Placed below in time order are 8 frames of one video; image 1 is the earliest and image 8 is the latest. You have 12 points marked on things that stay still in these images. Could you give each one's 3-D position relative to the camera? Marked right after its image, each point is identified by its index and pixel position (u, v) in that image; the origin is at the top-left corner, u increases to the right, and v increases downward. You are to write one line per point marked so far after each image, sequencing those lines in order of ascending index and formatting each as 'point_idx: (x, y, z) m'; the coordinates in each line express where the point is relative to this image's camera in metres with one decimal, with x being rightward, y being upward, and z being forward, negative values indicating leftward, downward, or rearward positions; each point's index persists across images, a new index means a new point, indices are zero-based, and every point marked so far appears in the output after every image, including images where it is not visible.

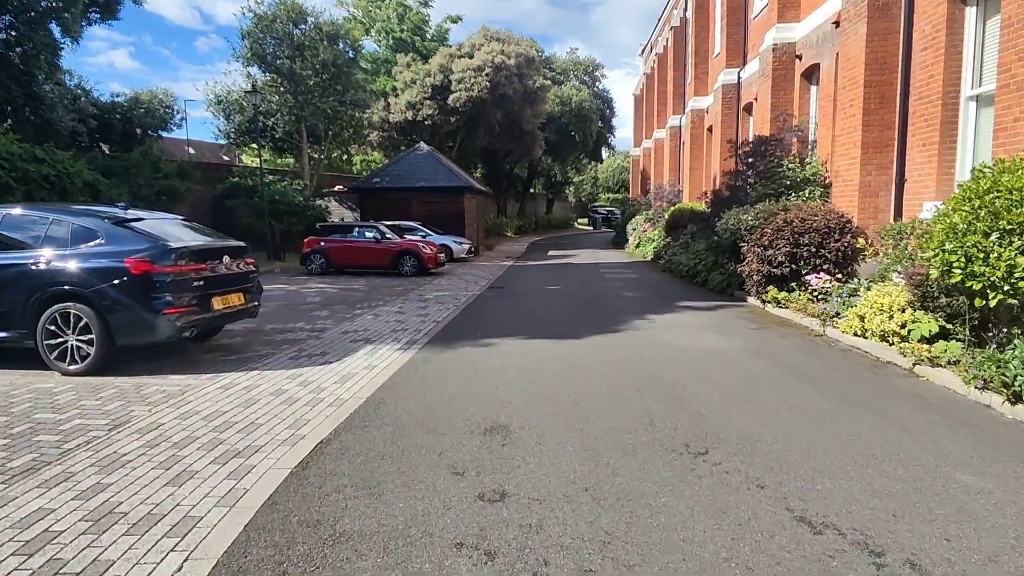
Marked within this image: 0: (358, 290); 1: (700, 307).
0: (-4.7, 0.0, +16.6) m
1: (+4.2, -0.4, +12.4) m
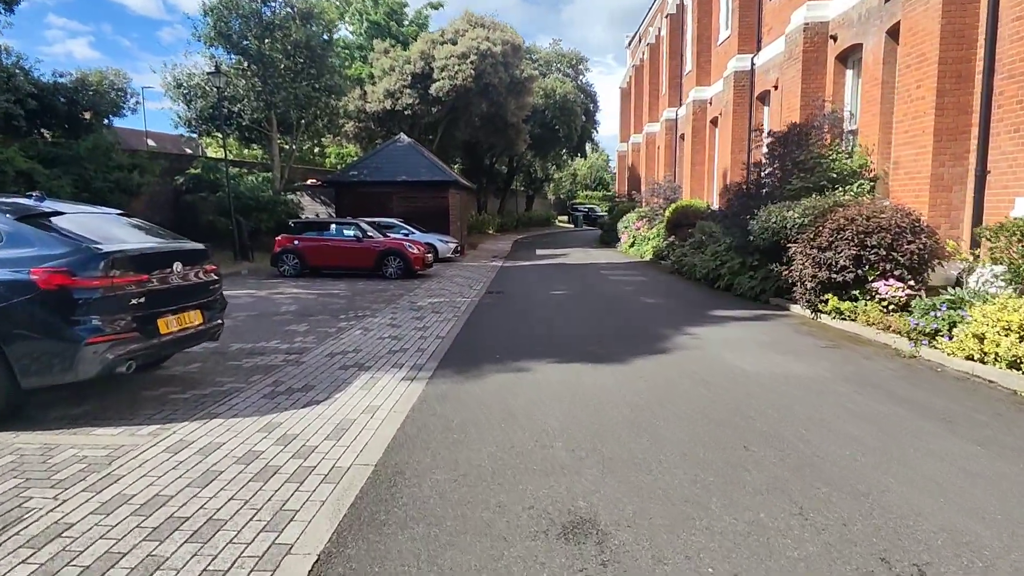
0: (-4.6, -0.2, +14.5) m
1: (+4.5, -0.6, +10.9) m
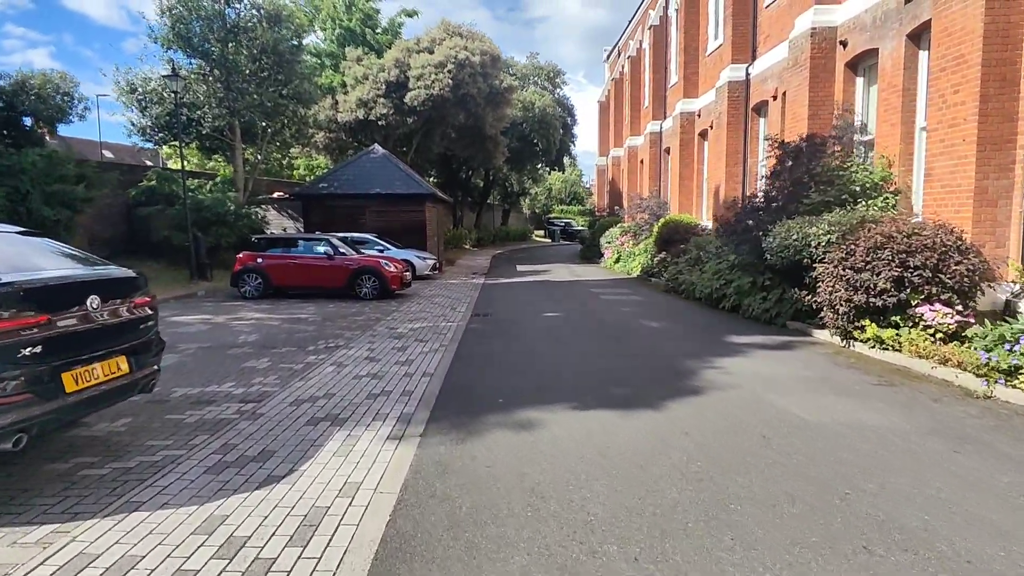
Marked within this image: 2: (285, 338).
0: (-4.8, -0.8, +13.0) m
1: (+4.4, -1.0, +9.7) m
2: (-4.5, -1.0, +10.8) m
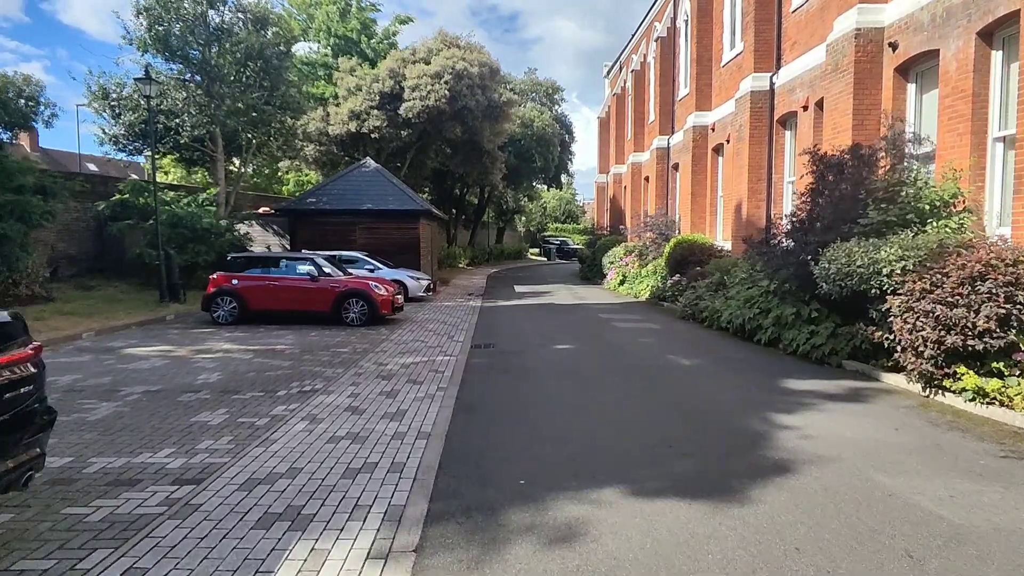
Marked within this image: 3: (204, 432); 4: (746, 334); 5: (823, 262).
0: (-4.7, -1.3, +11.2) m
1: (+4.6, -1.5, +8.1) m
2: (-4.3, -1.5, +9.1) m
3: (-3.6, -1.7, +6.5) m
4: (+5.3, -1.0, +12.5) m
5: (+5.5, +0.5, +9.7) m
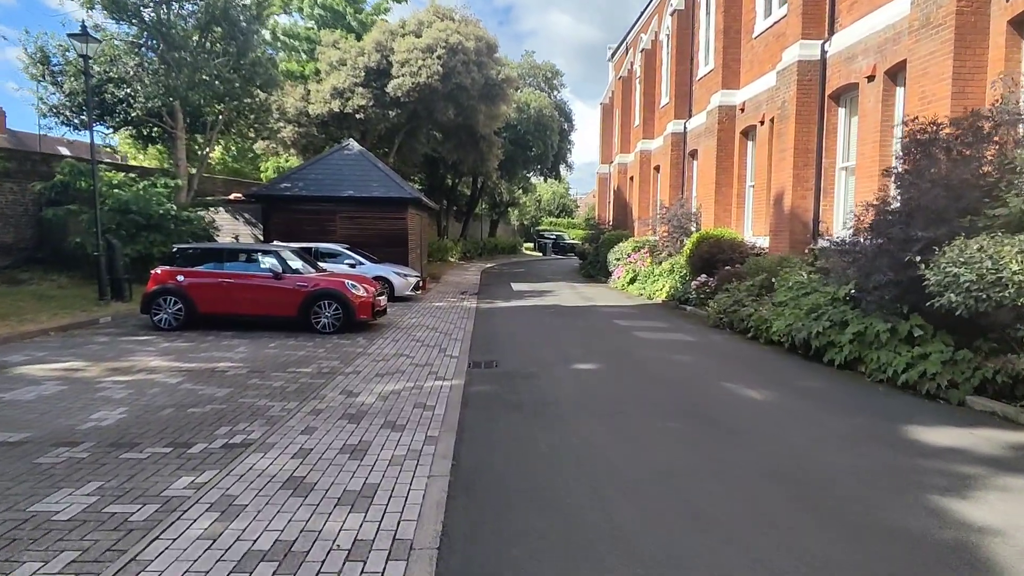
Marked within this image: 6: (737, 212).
0: (-4.5, -1.3, +8.7) m
1: (+4.8, -1.7, +5.7) m
2: (-4.1, -1.5, +6.5) m
3: (-3.4, -1.8, +3.9) m
4: (+5.4, -1.1, +10.1) m
5: (+5.7, +0.3, +7.3) m
6: (+7.5, +2.5, +18.5) m
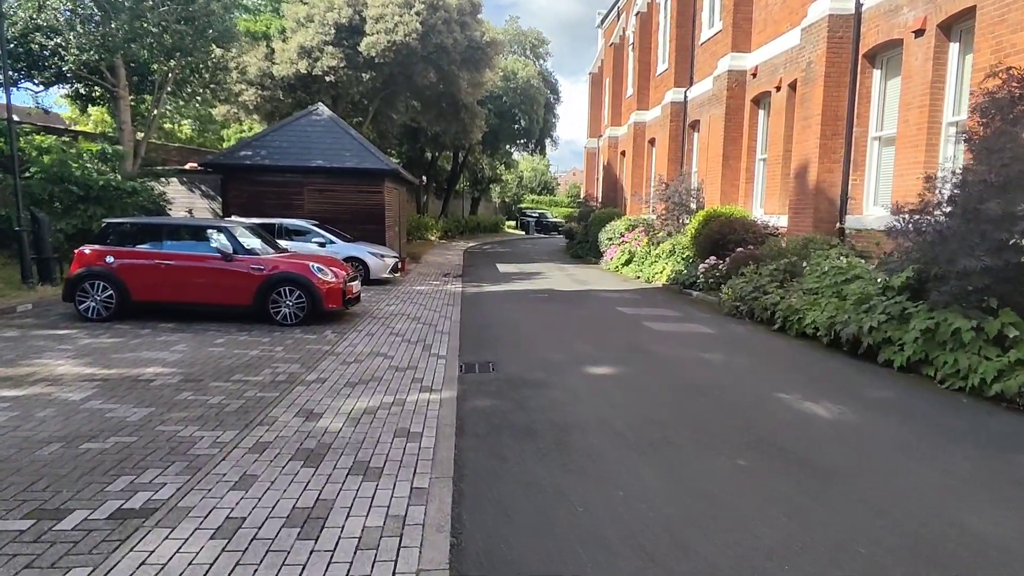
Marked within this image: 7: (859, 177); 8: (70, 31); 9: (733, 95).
0: (-4.5, -1.2, +6.8) m
1: (+5.0, -1.7, +4.3) m
2: (-3.9, -1.5, +4.7) m
3: (-3.2, -1.8, +2.2) m
4: (+5.4, -1.0, +8.6) m
5: (+5.8, +0.4, +5.8) m
6: (+7.2, +3.1, +16.9) m
7: (+7.8, +2.5, +12.4) m
8: (-13.2, +7.7, +16.5) m
9: (+6.9, +6.0, +17.3) m
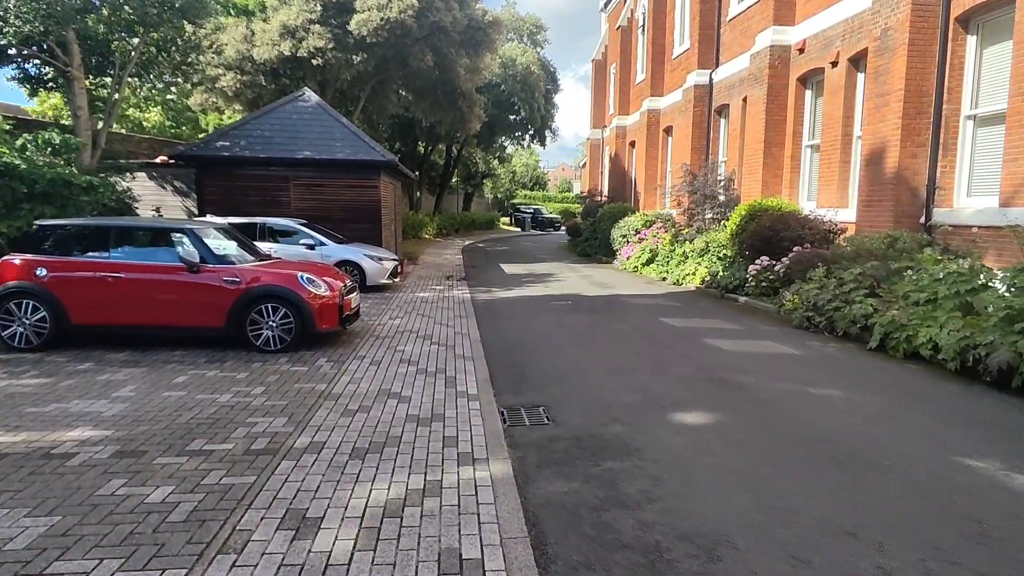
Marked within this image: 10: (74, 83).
0: (-3.8, -1.5, +4.7) m
1: (+5.7, -1.9, +2.4) m
2: (-3.2, -1.8, +2.6) m
3: (-2.4, -2.1, +0.1) m
4: (+6.1, -1.1, +6.7) m
5: (+6.5, +0.2, +3.9) m
6: (+7.6, +3.0, +15.0) m
7: (+8.3, +2.4, +10.5) m
8: (-12.8, +7.3, +14.2) m
9: (+7.3, +5.9, +15.3) m
10: (-12.6, +5.8, +15.9) m
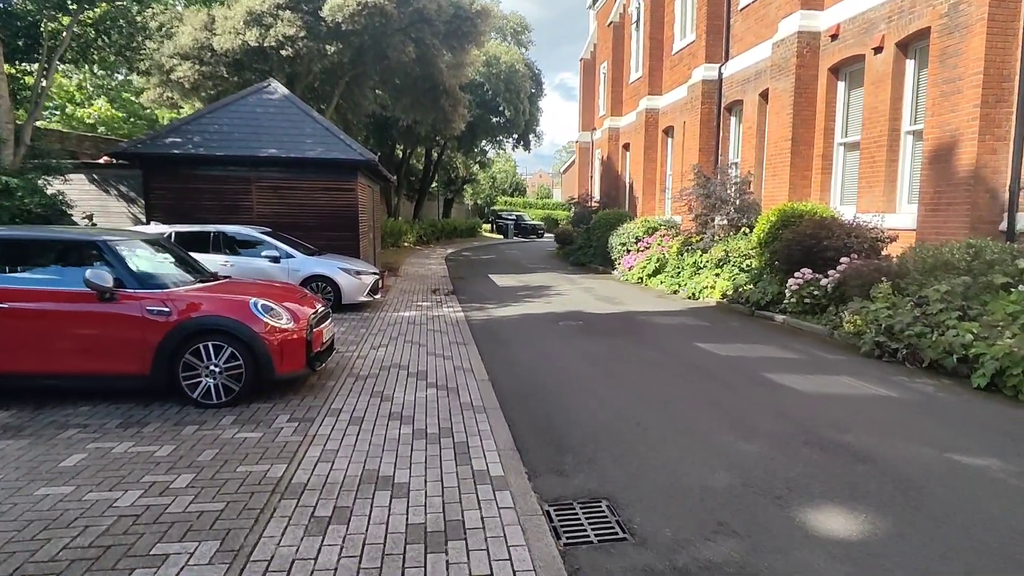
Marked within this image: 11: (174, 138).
0: (-3.4, -1.8, +2.6) m
1: (+6.3, -2.1, +0.6) m
2: (-2.7, -2.1, +0.5) m
3: (-1.7, -2.4, -2.0) m
4: (+6.4, -1.4, +5.0) m
5: (+6.9, 0.0, +2.2) m
6: (+7.6, +2.6, +13.4) m
7: (+8.5, +2.1, +8.9) m
8: (-12.8, +6.8, +11.8) m
9: (+7.2, +5.6, +13.7) m
10: (-12.6, +5.3, +13.4) m
11: (-9.1, +4.0, +14.8) m
